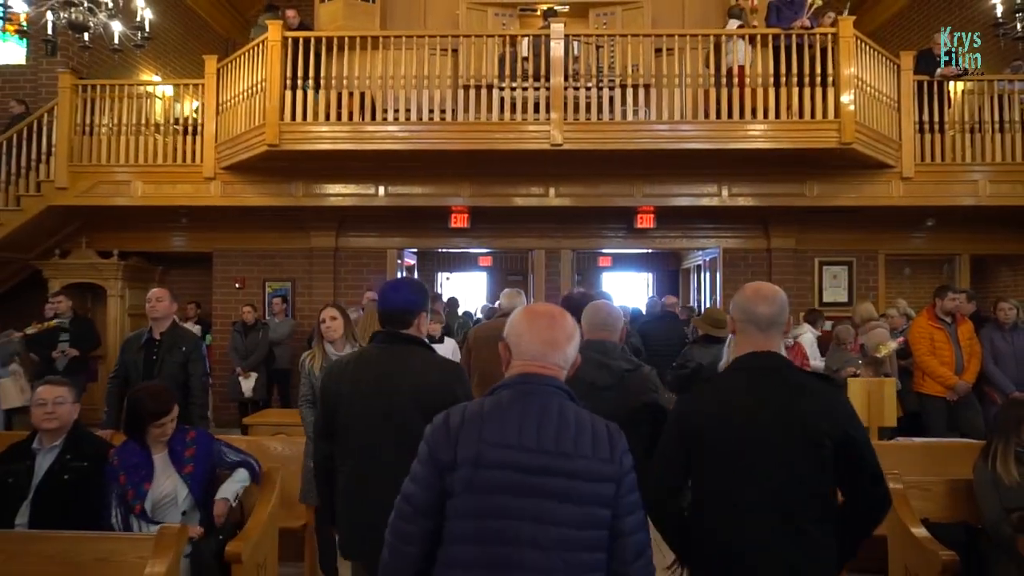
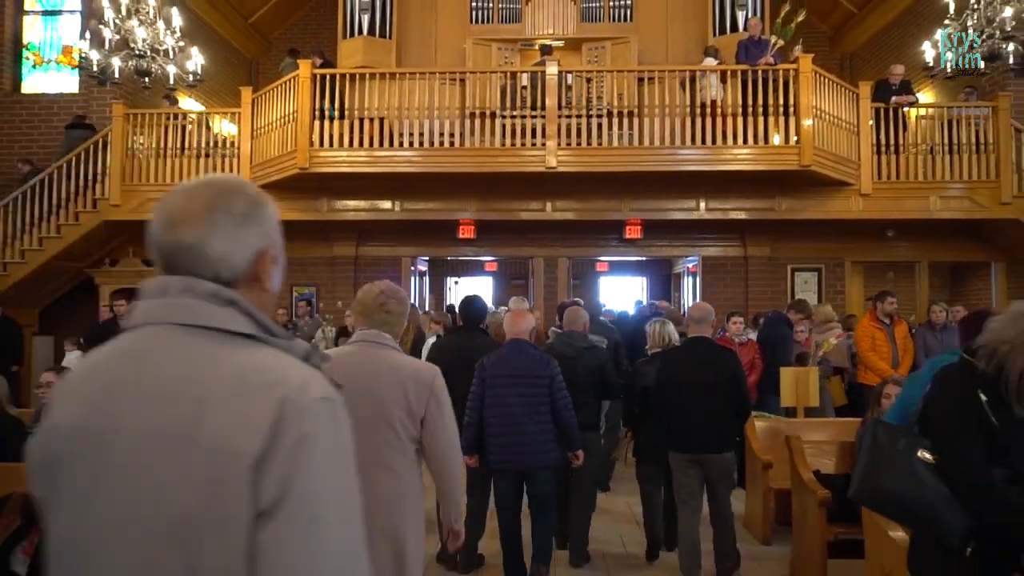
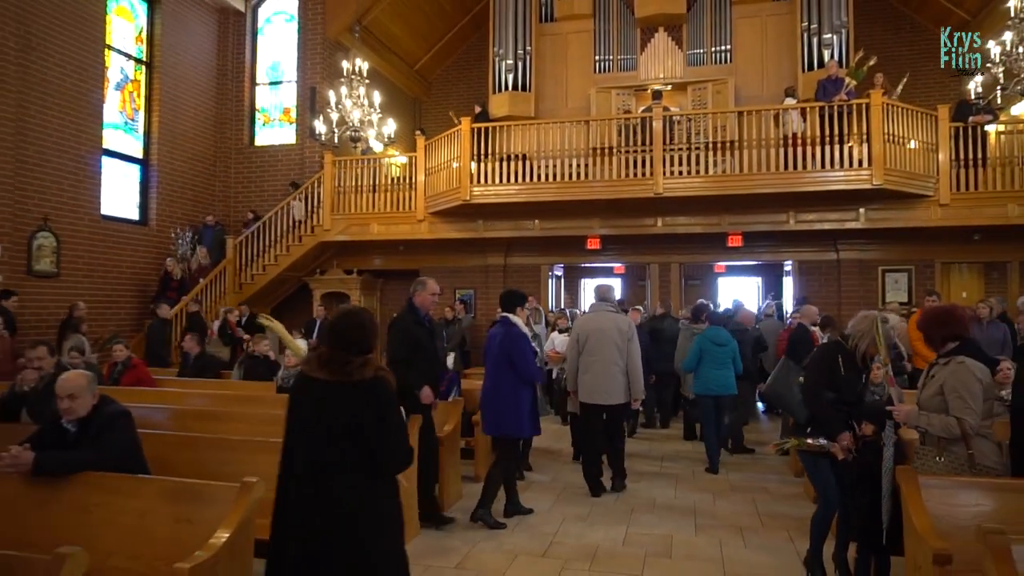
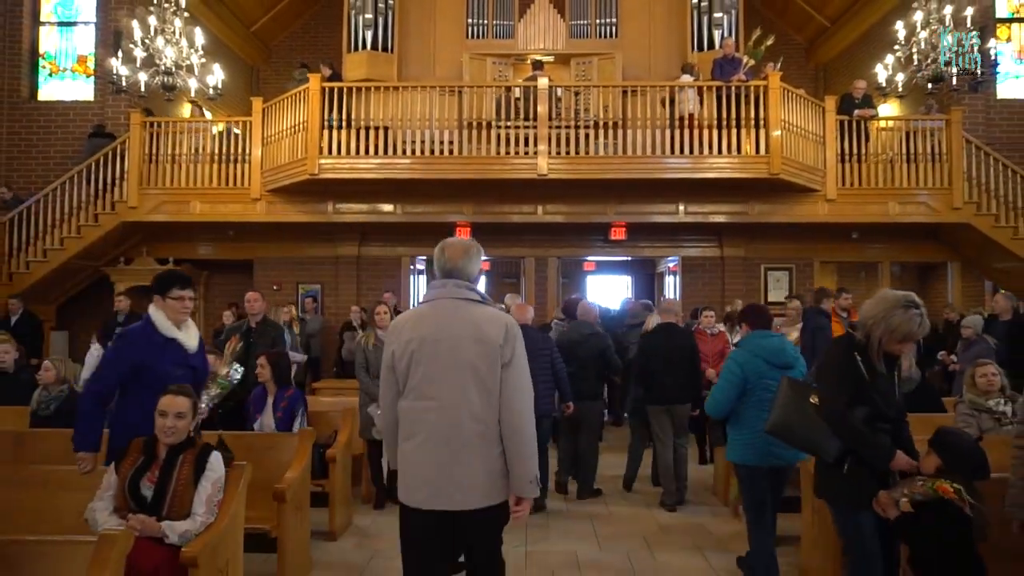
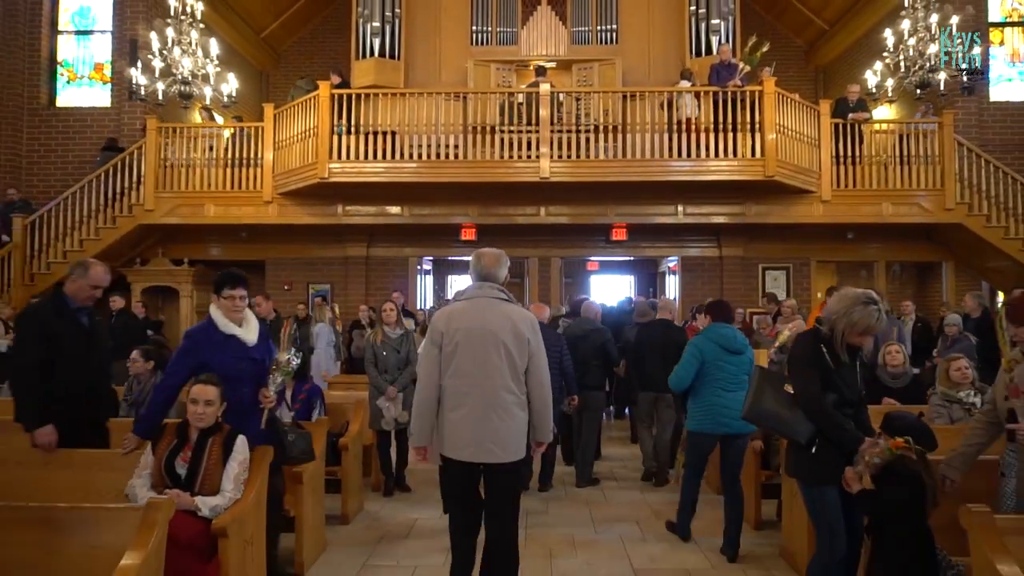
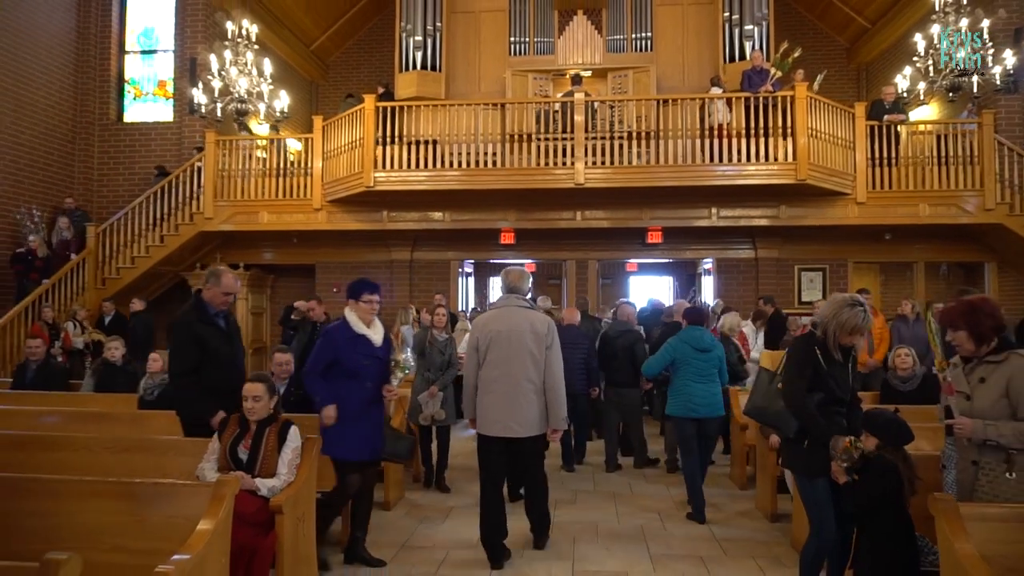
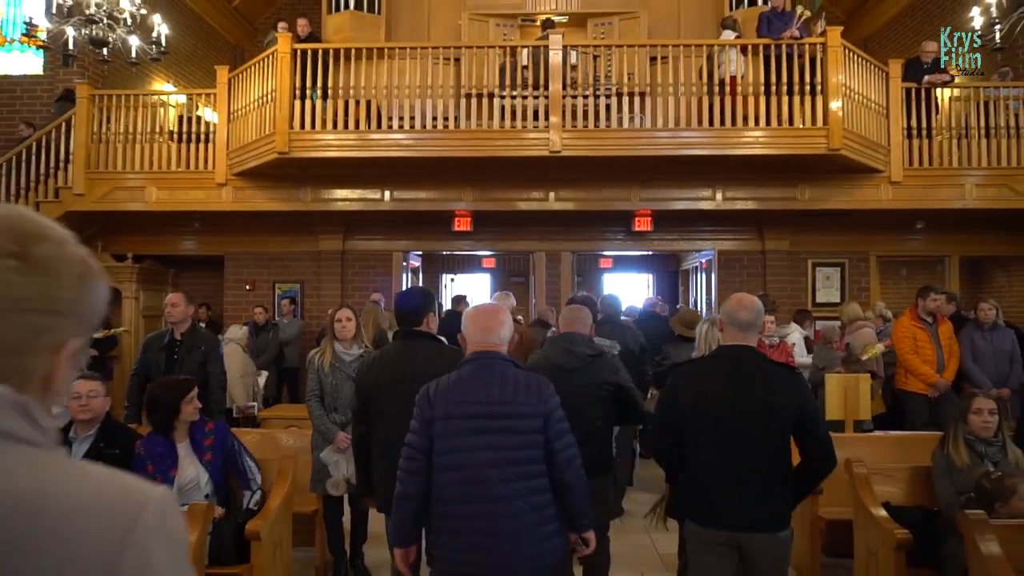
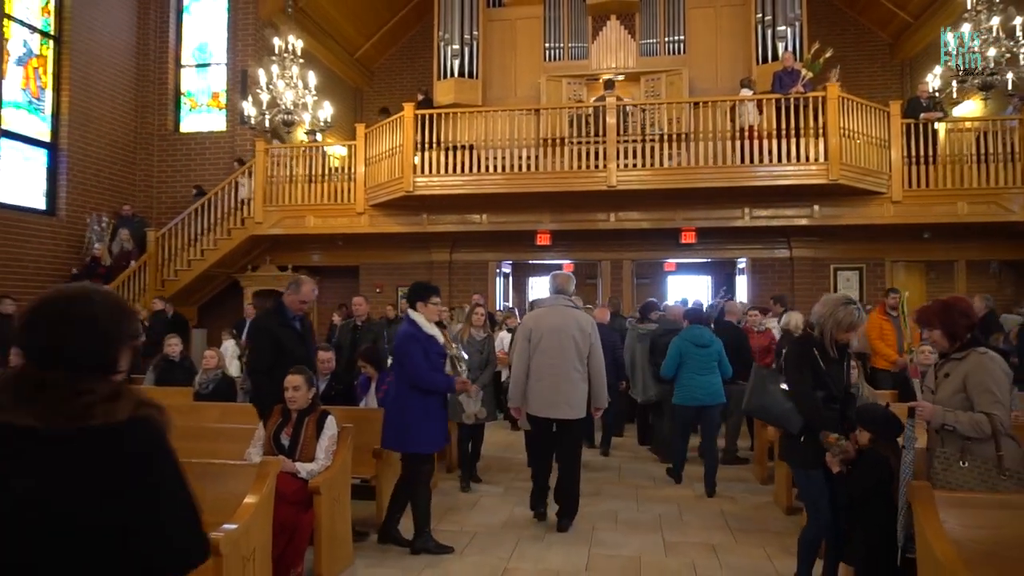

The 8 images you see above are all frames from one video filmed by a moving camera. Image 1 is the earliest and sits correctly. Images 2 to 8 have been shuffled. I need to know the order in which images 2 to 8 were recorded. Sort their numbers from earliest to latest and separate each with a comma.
7, 2, 4, 5, 6, 8, 3
